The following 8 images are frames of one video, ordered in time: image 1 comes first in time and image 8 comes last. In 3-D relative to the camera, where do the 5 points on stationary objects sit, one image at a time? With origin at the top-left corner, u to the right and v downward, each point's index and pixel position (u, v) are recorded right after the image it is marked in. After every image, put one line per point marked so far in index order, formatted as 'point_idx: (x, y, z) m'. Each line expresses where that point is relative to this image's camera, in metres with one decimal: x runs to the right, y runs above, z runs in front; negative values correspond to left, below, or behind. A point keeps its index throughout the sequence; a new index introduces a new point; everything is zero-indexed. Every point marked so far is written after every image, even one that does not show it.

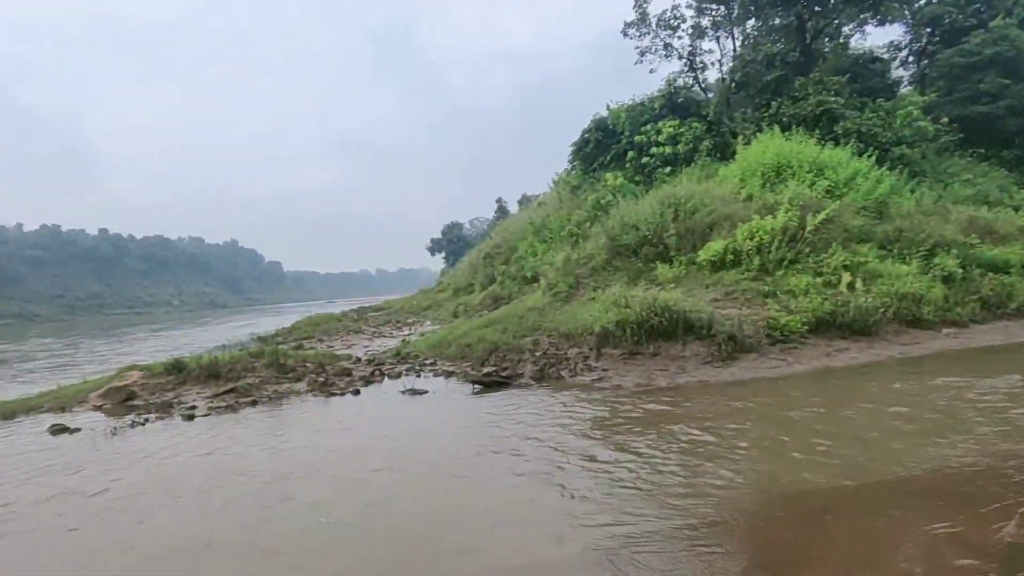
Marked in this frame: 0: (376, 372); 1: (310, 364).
0: (-2.5, -1.5, +12.7) m
1: (-3.8, -1.4, +13.1) m
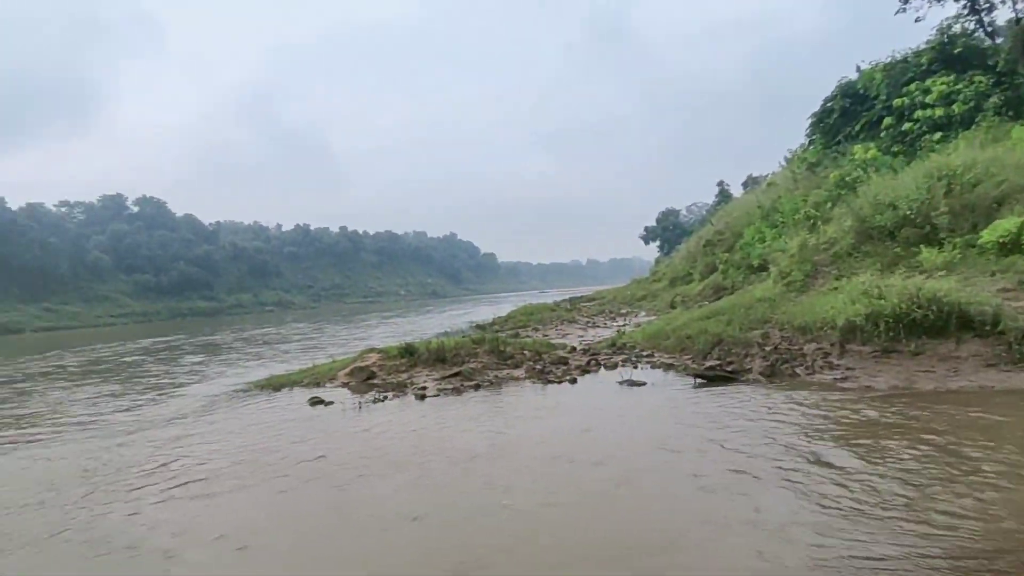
0: (+1.4, -1.4, +12.7) m
1: (+0.2, -1.3, +13.5) m
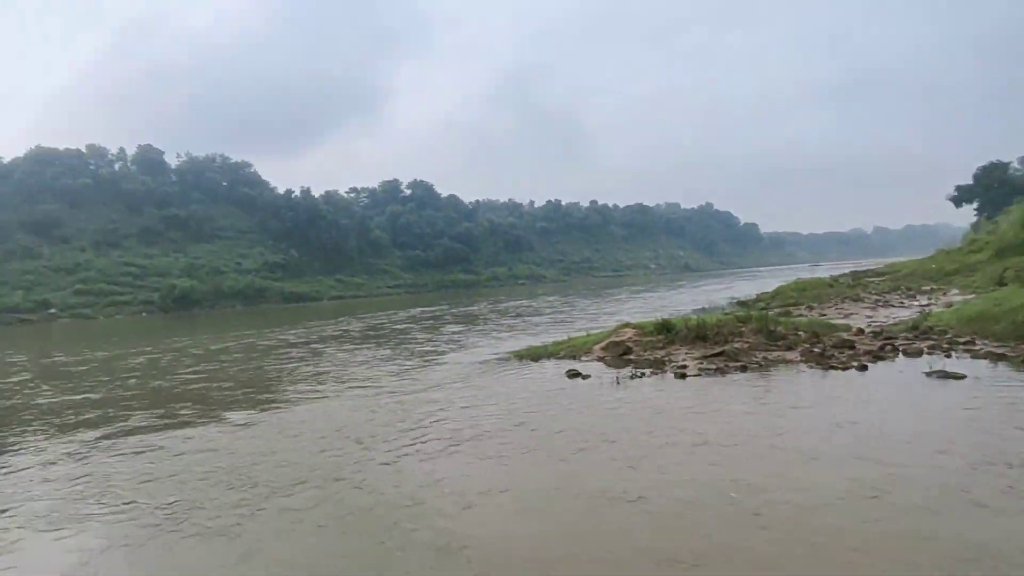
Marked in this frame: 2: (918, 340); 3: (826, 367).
0: (+5.7, -1.0, +11.2) m
1: (+4.8, -0.8, +12.3) m
2: (+6.5, -0.8, +11.5) m
3: (+4.6, -1.2, +10.3) m
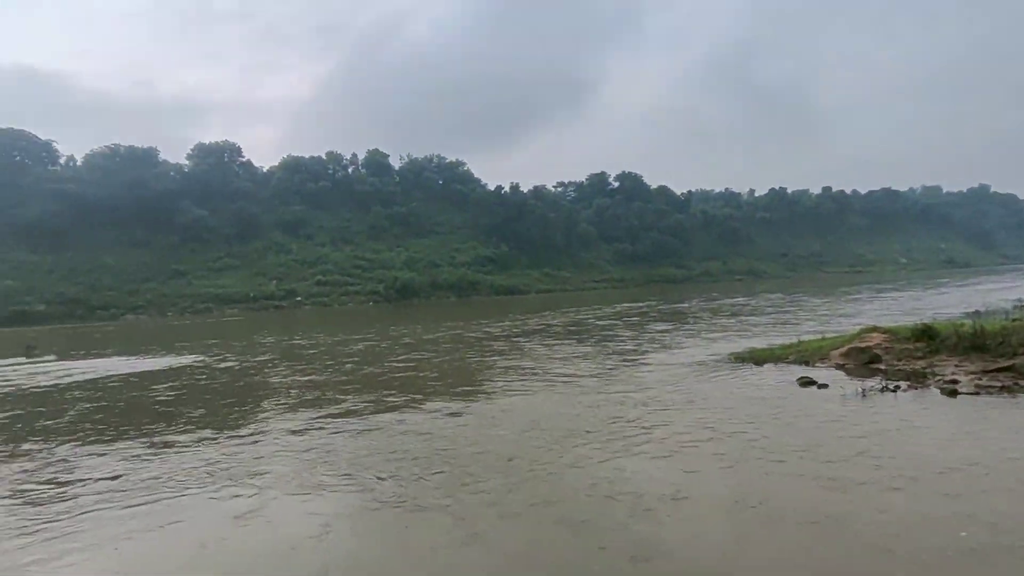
0: (+8.6, -1.0, +8.5) m
1: (+8.1, -0.8, +9.8) m
2: (+9.5, -0.9, +8.6) m
3: (+7.3, -1.2, +8.0) m
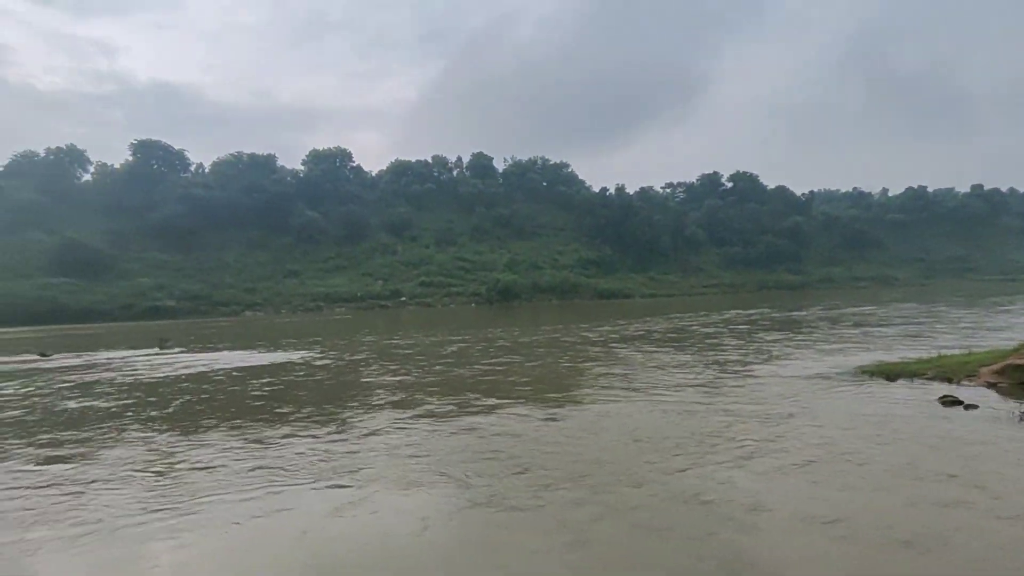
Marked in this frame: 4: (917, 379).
0: (+9.6, -1.1, +6.8) m
1: (+9.3, -1.0, +8.1) m
2: (+10.5, -1.1, +6.7) m
3: (+8.2, -1.3, +6.4) m
4: (+7.3, -1.7, +12.6) m
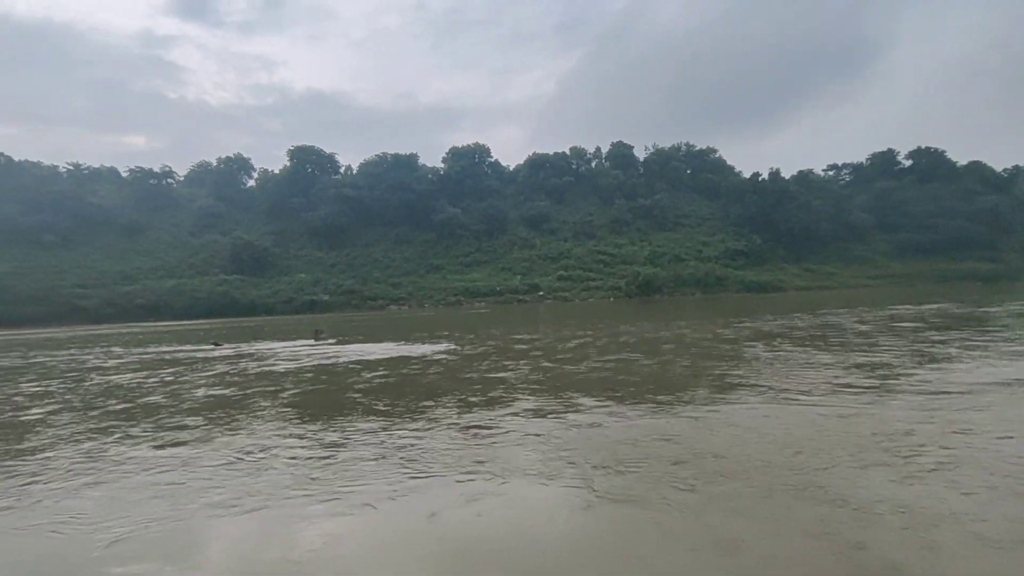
0: (+10.2, -1.1, +4.2) m
1: (+10.3, -0.9, +5.6) m
2: (+11.1, -1.0, +3.9) m
3: (+8.8, -1.2, +4.1) m
4: (+9.4, -1.5, +10.4) m
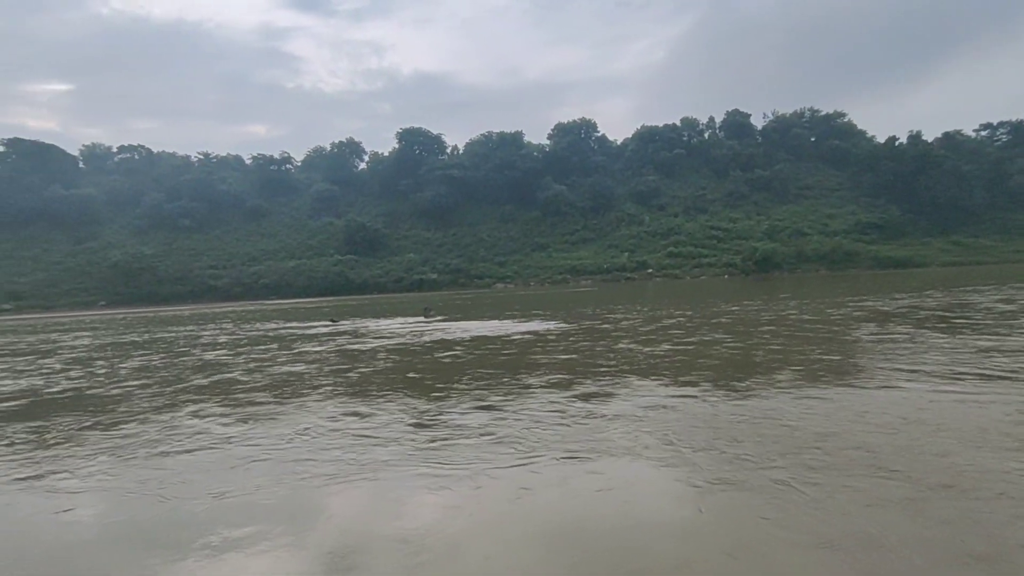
0: (+10.2, -0.9, +2.1) m
1: (+10.6, -0.7, +3.5) m
2: (+11.1, -0.8, +1.7) m
3: (+8.9, -1.1, +2.4) m
4: (+10.5, -1.2, +8.4) m
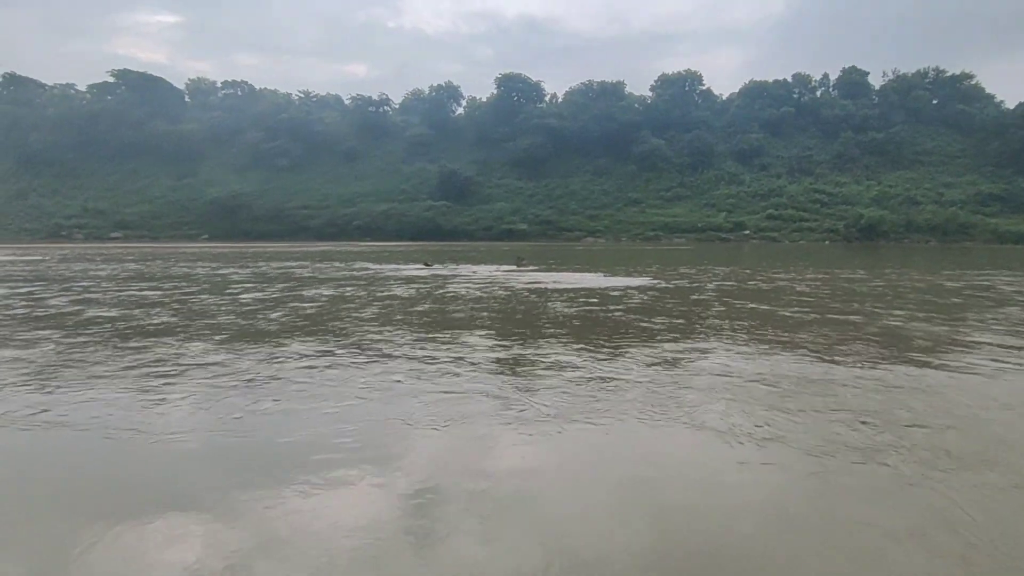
0: (+11.4, -1.4, +1.2) m
1: (+11.8, -1.1, +2.5) m
2: (+12.2, -1.3, +0.7) m
3: (+10.0, -1.4, +1.6) m
4: (+12.1, -1.3, +7.5) m
